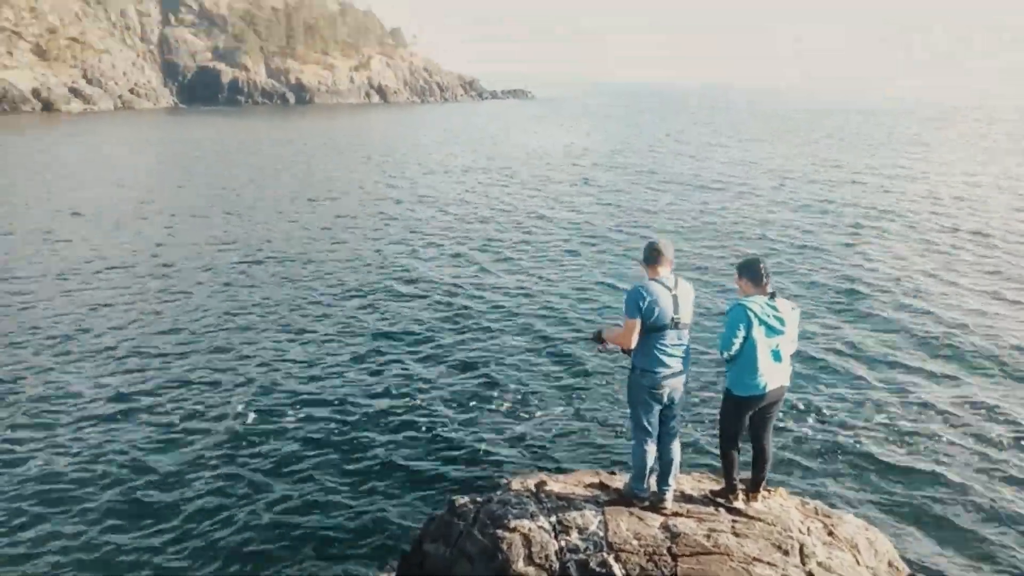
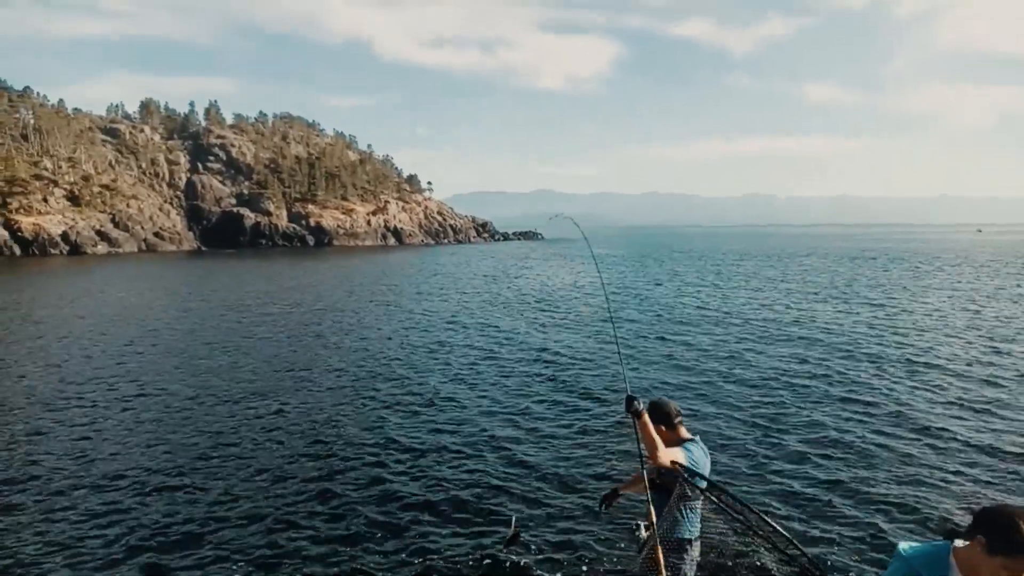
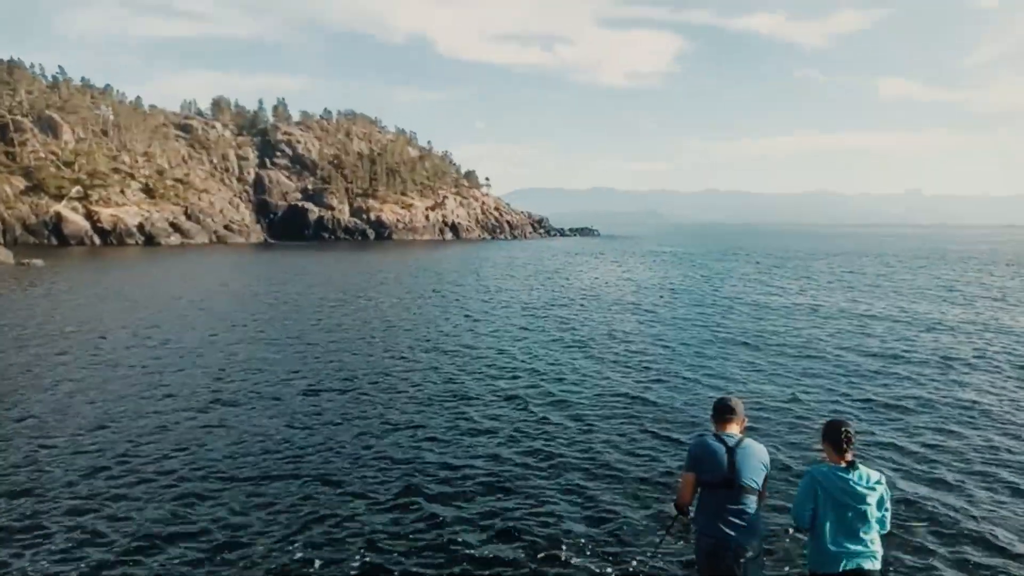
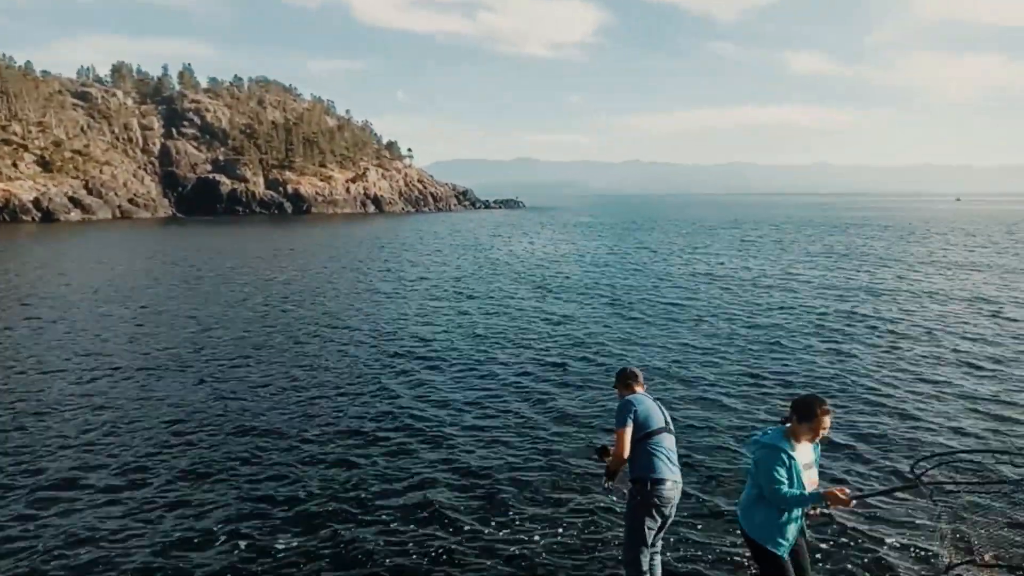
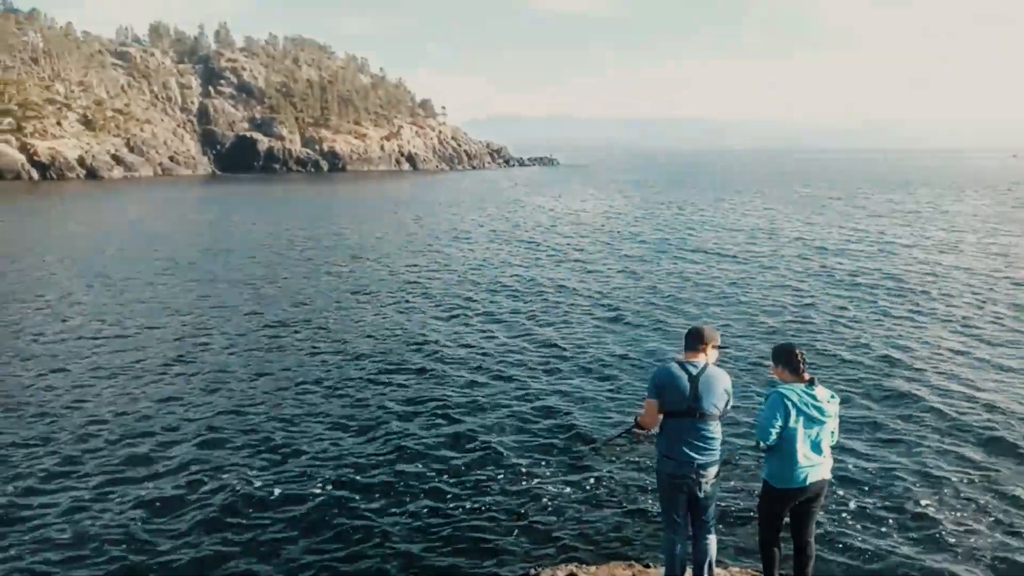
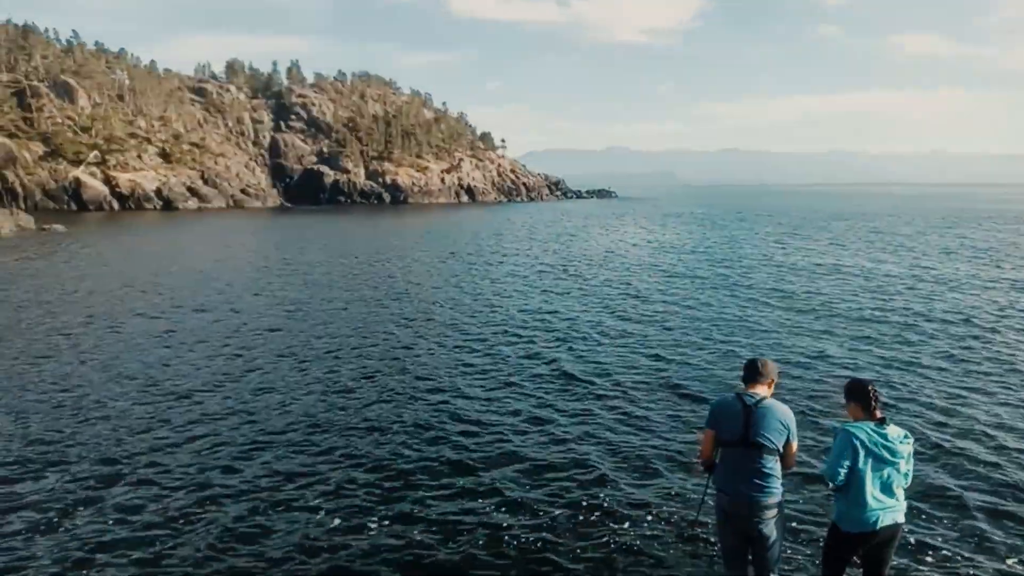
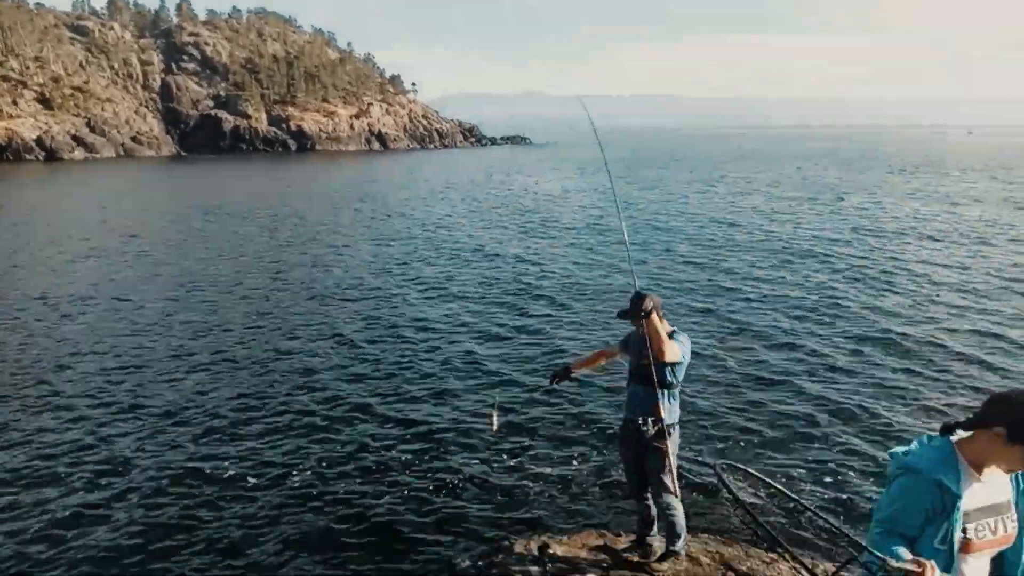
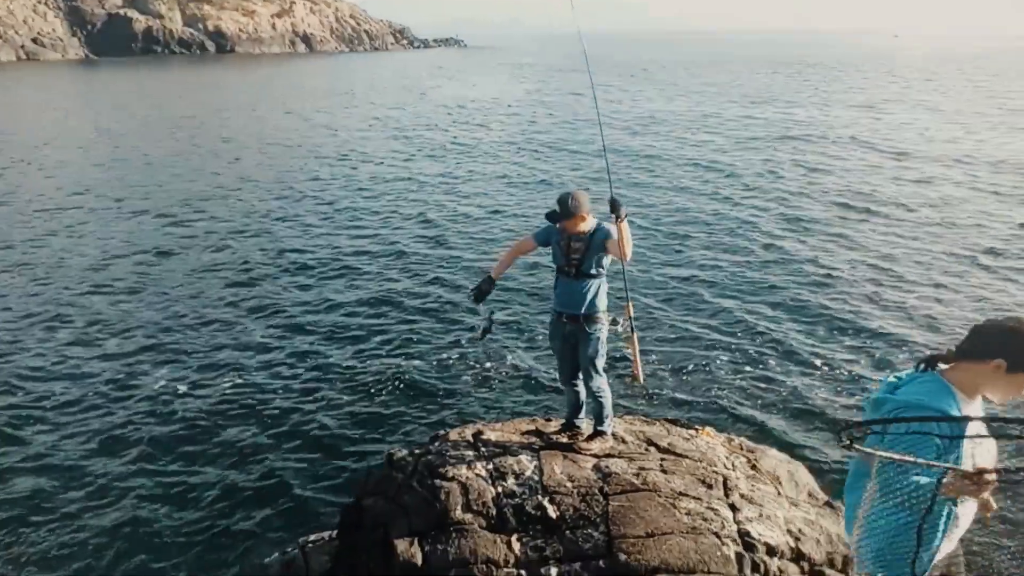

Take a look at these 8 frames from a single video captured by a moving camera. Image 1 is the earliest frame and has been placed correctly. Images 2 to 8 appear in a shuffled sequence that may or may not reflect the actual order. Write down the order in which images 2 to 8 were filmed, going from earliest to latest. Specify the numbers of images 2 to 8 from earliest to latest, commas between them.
5, 6, 3, 4, 2, 7, 8
